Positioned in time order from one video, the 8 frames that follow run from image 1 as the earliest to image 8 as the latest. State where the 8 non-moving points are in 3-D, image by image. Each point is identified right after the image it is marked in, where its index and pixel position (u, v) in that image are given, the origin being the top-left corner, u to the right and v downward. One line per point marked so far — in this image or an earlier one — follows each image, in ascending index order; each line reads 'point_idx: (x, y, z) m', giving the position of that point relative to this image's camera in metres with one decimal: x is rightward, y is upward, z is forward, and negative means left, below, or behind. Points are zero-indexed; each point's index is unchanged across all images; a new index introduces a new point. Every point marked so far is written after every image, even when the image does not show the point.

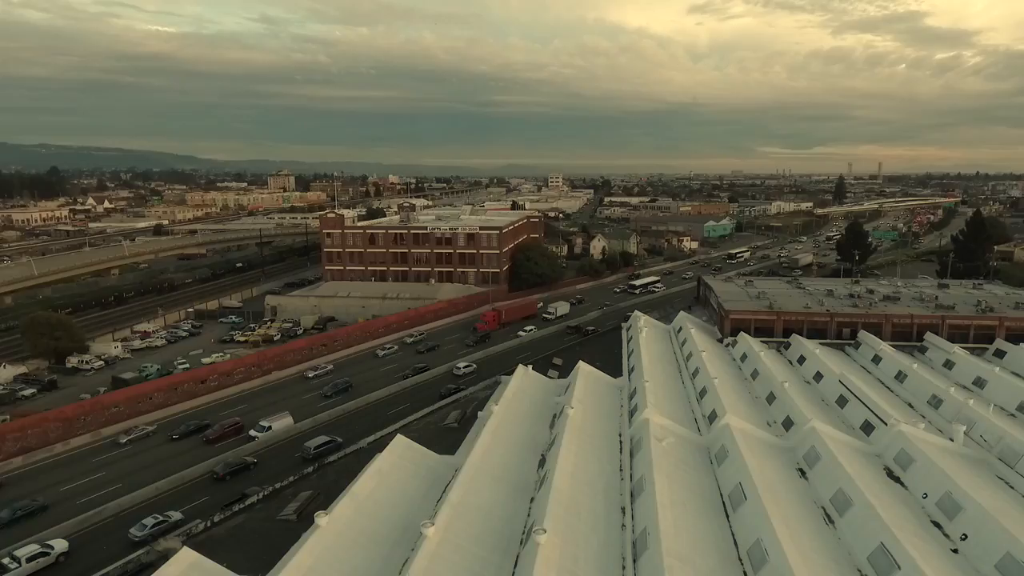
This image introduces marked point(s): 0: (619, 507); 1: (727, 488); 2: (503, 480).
0: (+3.1, -6.4, +18.4) m
1: (+6.6, -6.1, +19.2) m
2: (-0.2, -6.0, +19.6) m
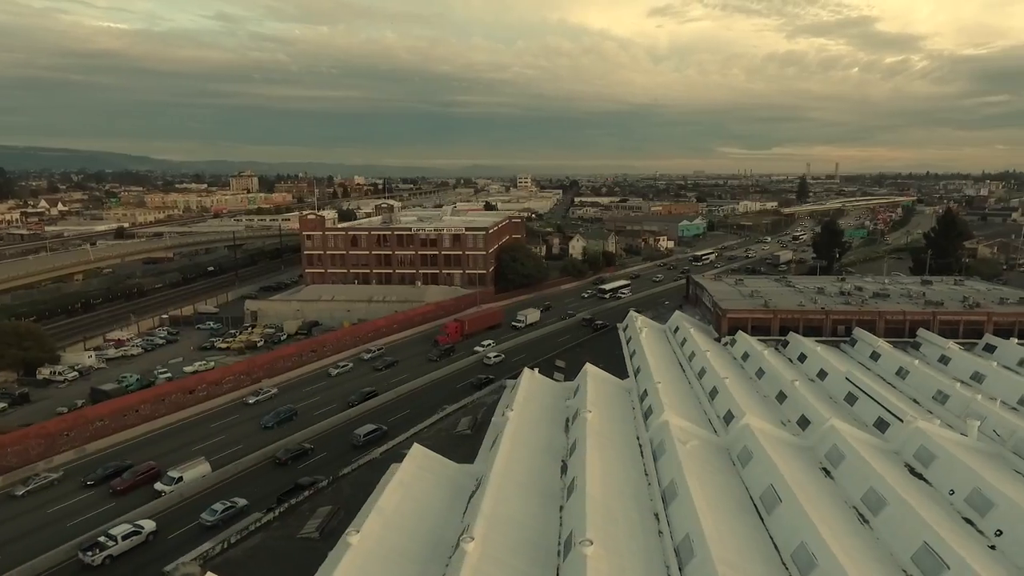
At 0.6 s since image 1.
0: (+4.0, -6.4, +18.0) m
1: (+7.4, -6.1, +19.0) m
2: (+0.6, -6.1, +19.0) m
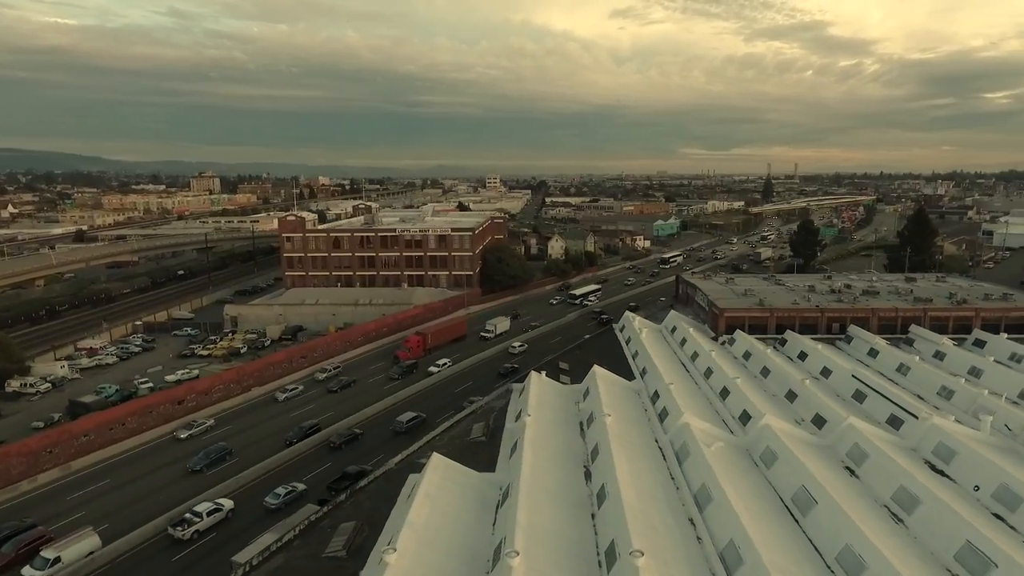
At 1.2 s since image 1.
0: (+4.9, -6.4, +17.7) m
1: (+8.3, -6.1, +18.8) m
2: (+1.4, -6.1, +18.4) m
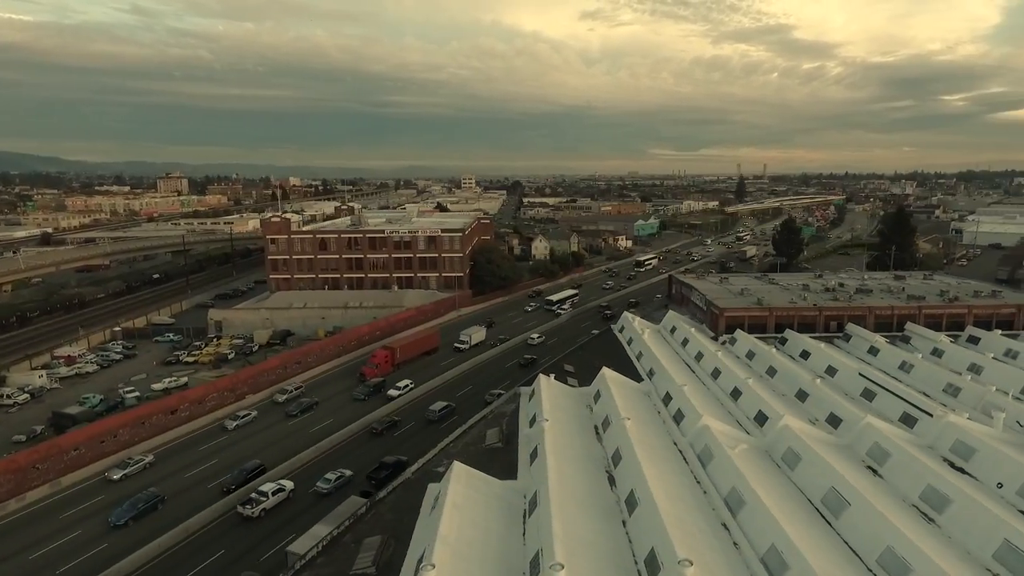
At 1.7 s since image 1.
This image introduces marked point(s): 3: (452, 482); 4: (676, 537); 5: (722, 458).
0: (+5.7, -6.5, +17.3) m
1: (+9.0, -6.0, +18.6) m
2: (+2.2, -6.2, +17.9) m
3: (-1.7, -5.6, +18.1) m
4: (+4.0, -6.1, +15.6) m
5: (+6.6, -5.4, +19.9) m
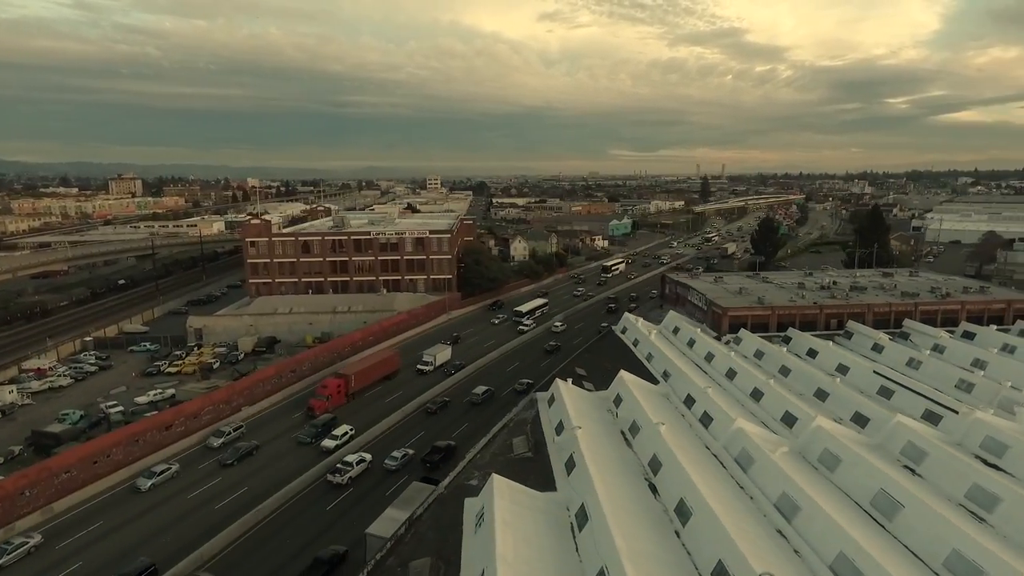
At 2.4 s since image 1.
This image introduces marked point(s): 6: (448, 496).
0: (+7.1, -6.5, +16.9) m
1: (+10.3, -6.0, +18.4) m
2: (+3.5, -6.2, +17.3) m
3: (-0.4, -5.7, +17.2) m
4: (+5.5, -6.1, +15.0) m
5: (+7.8, -5.4, +19.5) m
6: (-1.9, -6.3, +19.1) m
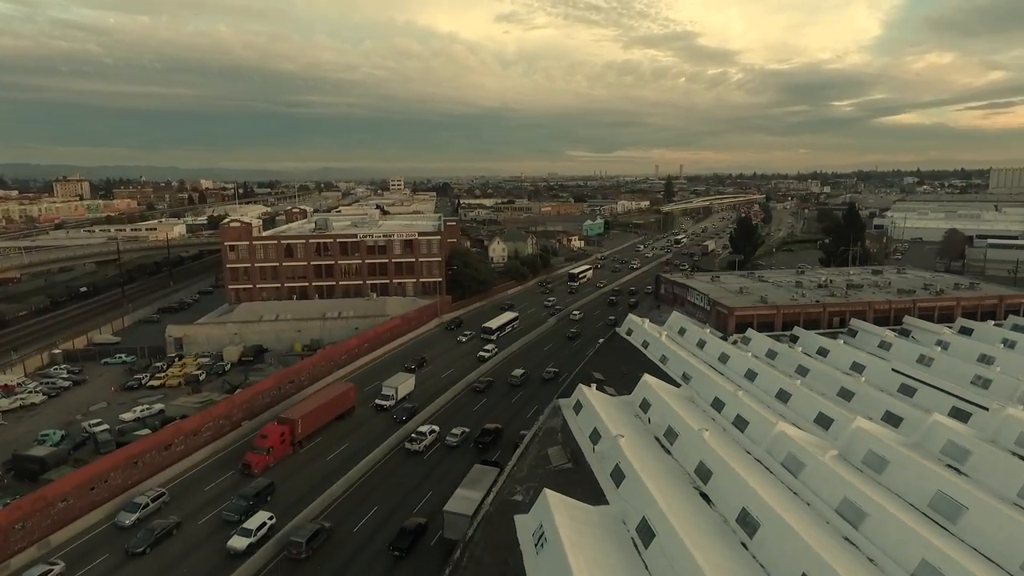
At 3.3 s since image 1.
0: (+8.7, -6.5, +16.4) m
1: (+11.7, -6.0, +18.1) m
2: (+5.1, -6.3, +16.5) m
3: (+1.1, -5.8, +16.2) m
4: (+7.2, -6.2, +14.4) m
5: (+9.2, -5.4, +19.1) m
6: (-0.5, -6.4, +18.0) m
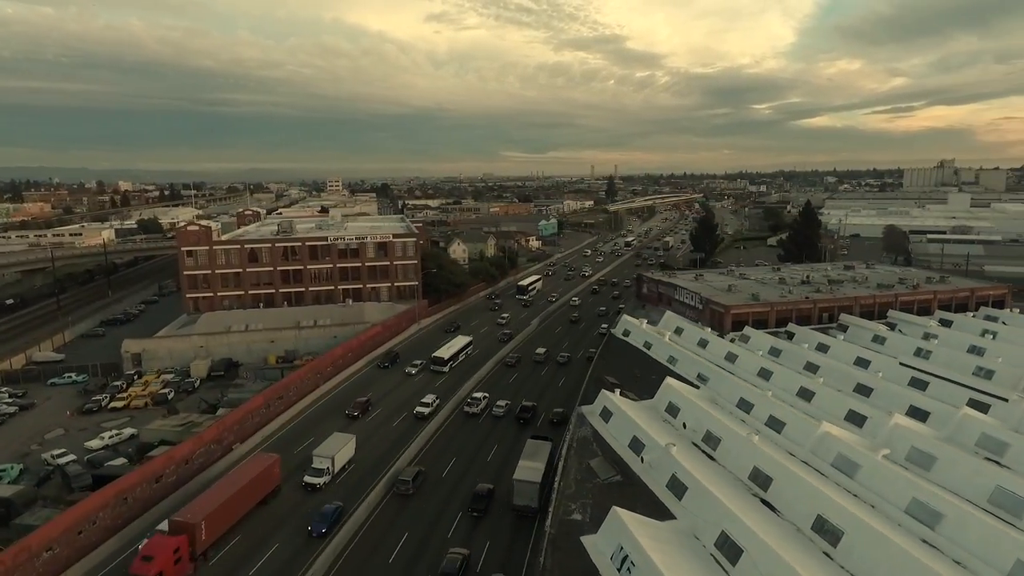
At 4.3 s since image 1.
0: (+10.5, -6.4, +16.0) m
1: (+13.4, -5.9, +18.0) m
2: (+6.9, -6.3, +15.8) m
3: (+3.0, -5.9, +15.1) m
4: (+9.2, -6.1, +13.9) m
5: (+10.7, -5.3, +18.7) m
6: (+1.2, -6.6, +16.7) m
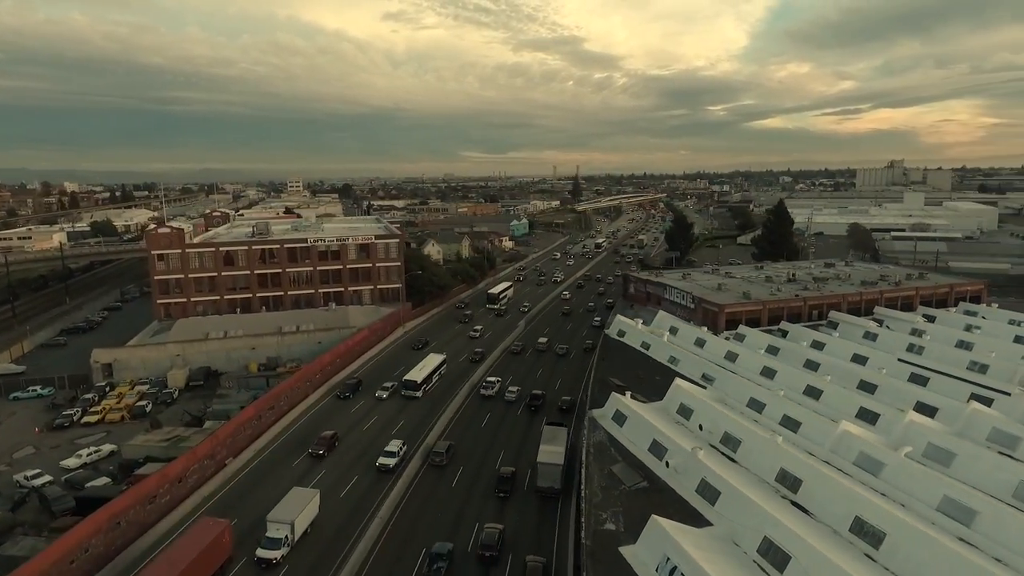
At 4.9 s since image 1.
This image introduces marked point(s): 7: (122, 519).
0: (+11.4, -6.4, +16.0) m
1: (+14.1, -5.8, +18.1) m
2: (+7.8, -6.3, +15.5) m
3: (+4.0, -5.9, +14.6) m
4: (+10.2, -6.1, +13.8) m
5: (+11.4, -5.3, +18.7) m
6: (+2.1, -6.6, +16.0) m
7: (-11.5, -6.9, +18.7) m
